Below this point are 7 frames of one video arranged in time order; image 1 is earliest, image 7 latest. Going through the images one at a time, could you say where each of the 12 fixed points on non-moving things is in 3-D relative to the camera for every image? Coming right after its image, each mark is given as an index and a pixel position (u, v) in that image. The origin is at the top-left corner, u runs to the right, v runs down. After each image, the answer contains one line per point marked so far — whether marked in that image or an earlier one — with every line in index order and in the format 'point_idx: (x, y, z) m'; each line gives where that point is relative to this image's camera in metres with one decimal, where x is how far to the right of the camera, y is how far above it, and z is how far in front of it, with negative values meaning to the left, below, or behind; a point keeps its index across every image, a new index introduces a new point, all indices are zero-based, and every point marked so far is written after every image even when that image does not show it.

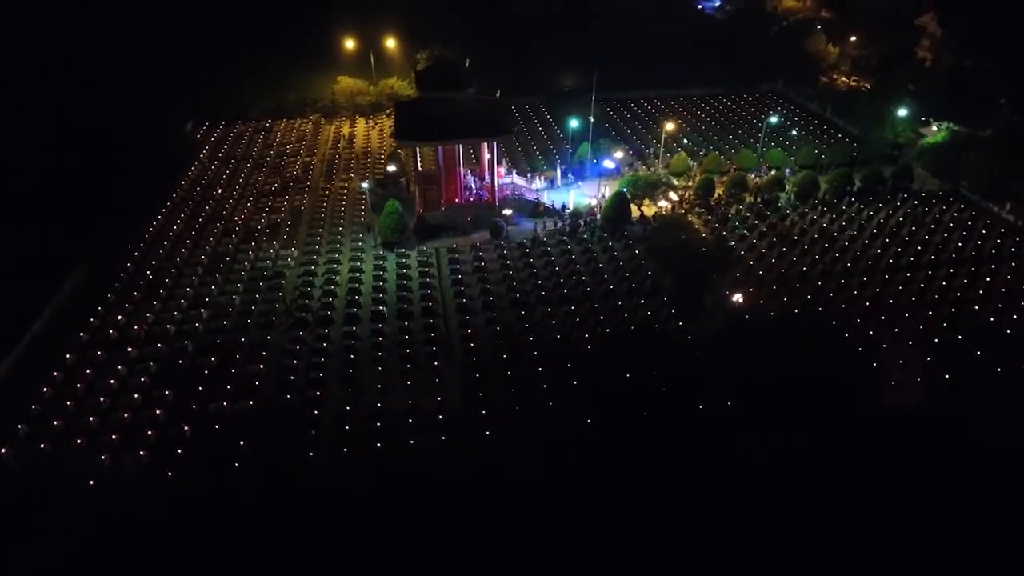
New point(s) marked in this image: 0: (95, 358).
0: (-8.0, -1.3, +13.9) m
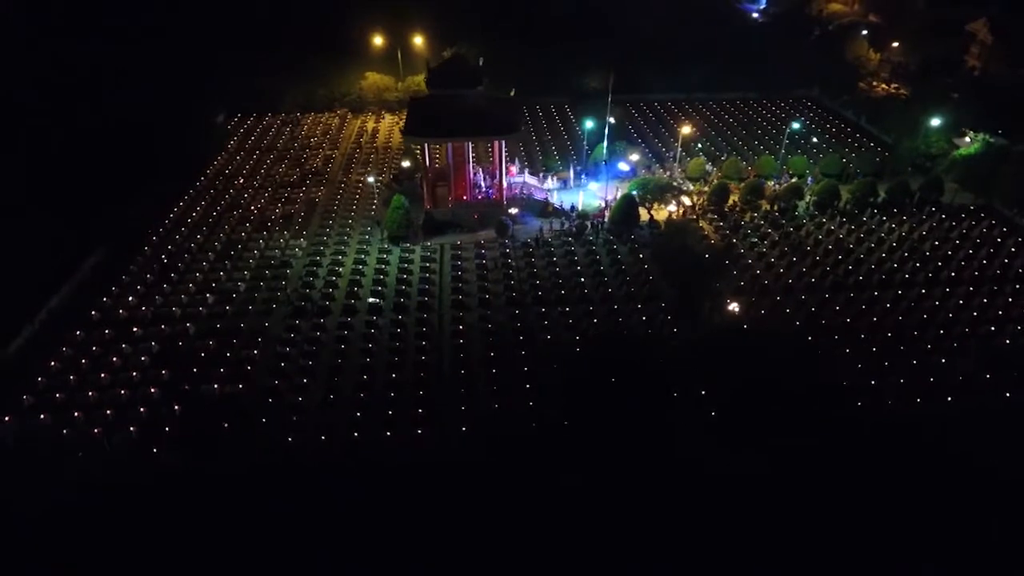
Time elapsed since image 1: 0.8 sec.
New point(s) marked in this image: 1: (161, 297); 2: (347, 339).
0: (-8.3, -1.0, +14.6) m
1: (-7.6, -0.2, +15.7) m
2: (-3.4, -1.0, +14.6) m
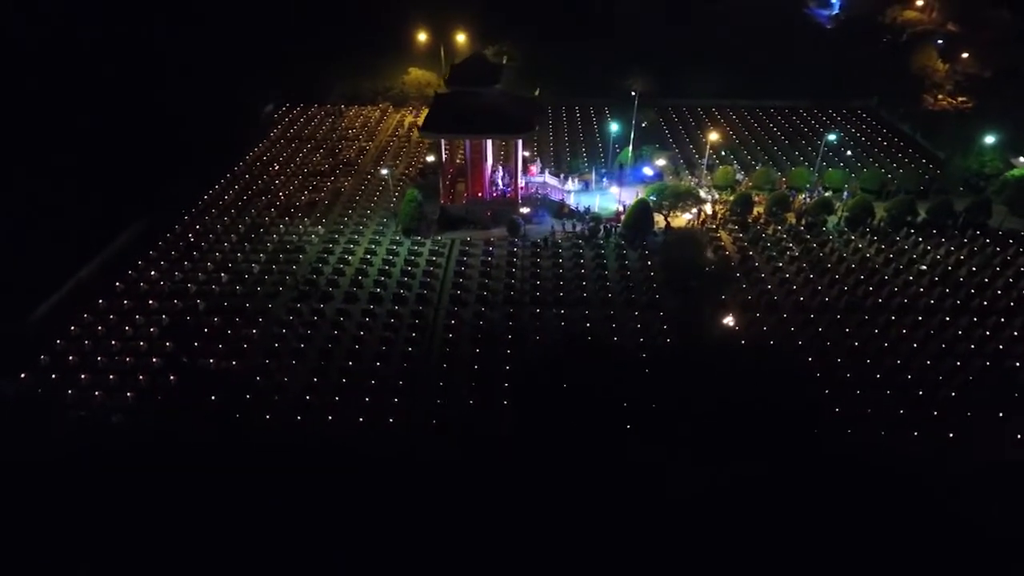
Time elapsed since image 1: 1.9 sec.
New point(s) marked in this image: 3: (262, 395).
0: (-8.5, -0.4, +15.5) m
1: (-7.6, +0.3, +16.6) m
2: (-3.6, -0.8, +15.1) m
3: (-4.7, -2.0, +13.4) m
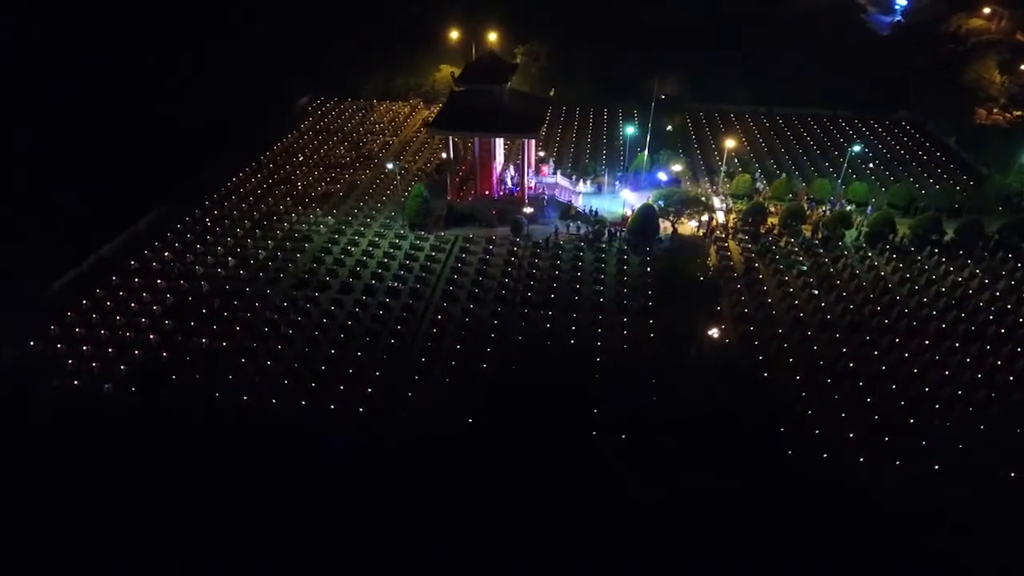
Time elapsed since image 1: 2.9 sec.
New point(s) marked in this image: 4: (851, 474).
0: (-8.7, +0.1, +16.3) m
1: (-7.7, +0.8, +17.3) m
2: (-3.9, -0.6, +15.4) m
3: (-5.2, -1.7, +13.8) m
4: (+5.6, -3.1, +11.9) m
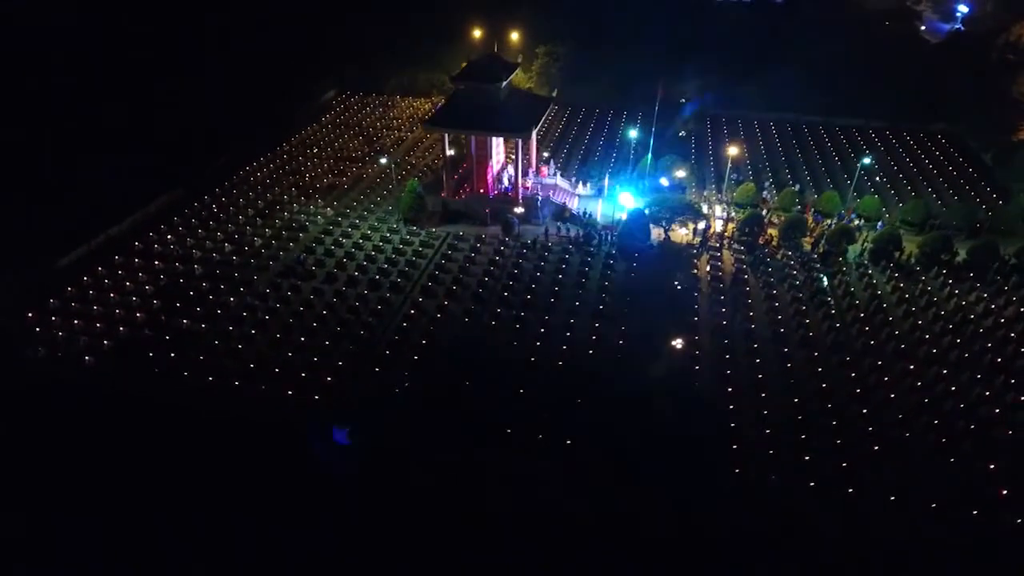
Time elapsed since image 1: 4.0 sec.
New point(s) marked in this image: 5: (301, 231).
0: (-9.1, +0.6, +17.1) m
1: (-8.0, +1.2, +18.0) m
2: (-4.4, -0.3, +15.7) m
3: (-6.0, -1.4, +14.3) m
4: (+4.6, -3.4, +11.4) m
5: (-5.4, +1.5, +18.3) m
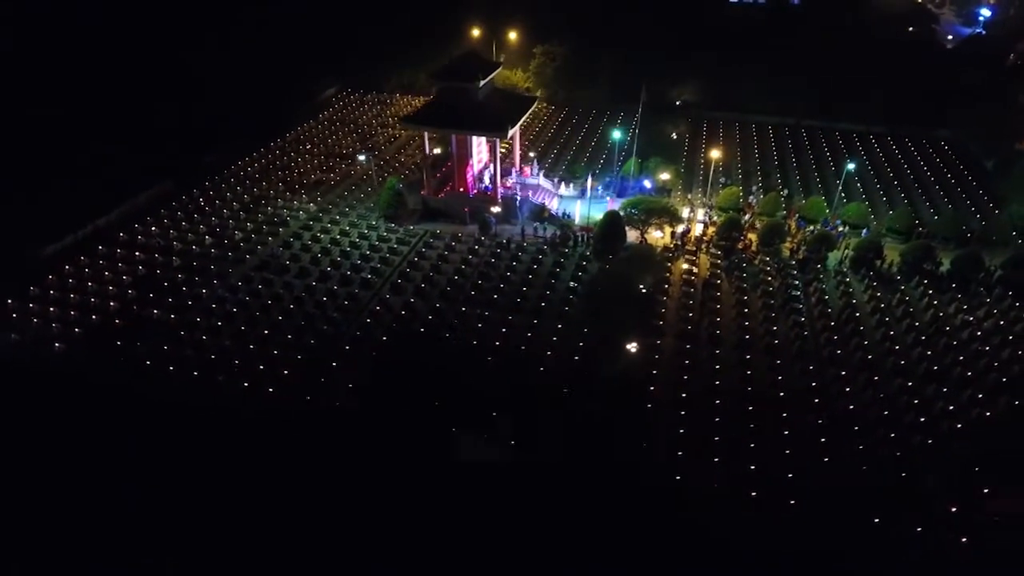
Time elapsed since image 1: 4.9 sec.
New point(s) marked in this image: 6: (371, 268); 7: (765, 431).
0: (-9.7, +0.8, +17.5) m
1: (-8.6, +1.4, +18.3) m
2: (-5.2, -0.2, +15.9) m
3: (-6.8, -1.2, +14.6) m
4: (+3.6, -3.4, +11.2) m
5: (-5.9, +1.6, +18.5) m
6: (-3.3, +0.5, +16.9) m
7: (+4.4, -2.5, +12.4) m
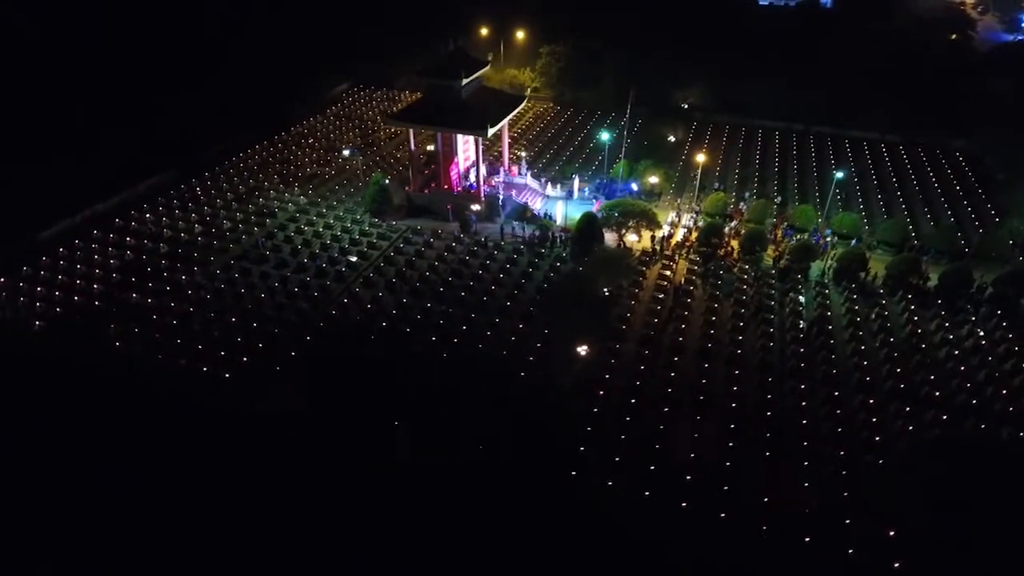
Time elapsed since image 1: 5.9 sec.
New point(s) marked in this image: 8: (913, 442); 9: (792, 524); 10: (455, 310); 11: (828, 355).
0: (-10.2, +1.3, +18.1) m
1: (-9.0, +1.8, +18.9) m
2: (-5.8, 0.0, +16.2) m
3: (-7.6, -0.9, +15.0) m
4: (+2.4, -3.5, +10.9) m
5: (-6.4, +1.9, +18.9) m
6: (-3.9, +0.6, +17.1) m
7: (+3.3, -2.6, +12.0) m
8: (+6.6, -2.6, +11.9) m
9: (+4.2, -3.5, +10.7) m
10: (-1.2, -0.5, +15.4) m
11: (+6.1, -1.3, +13.7) m
